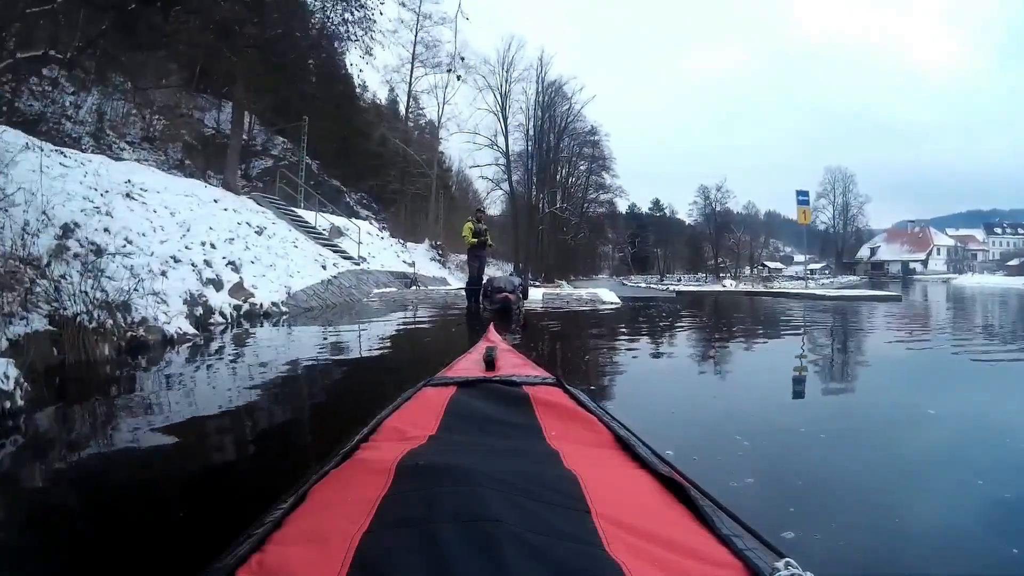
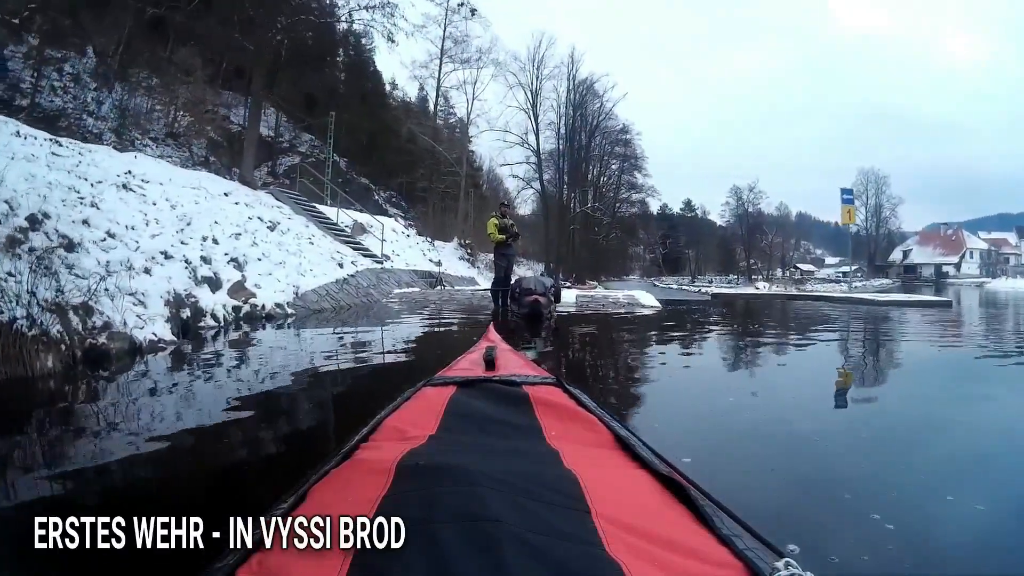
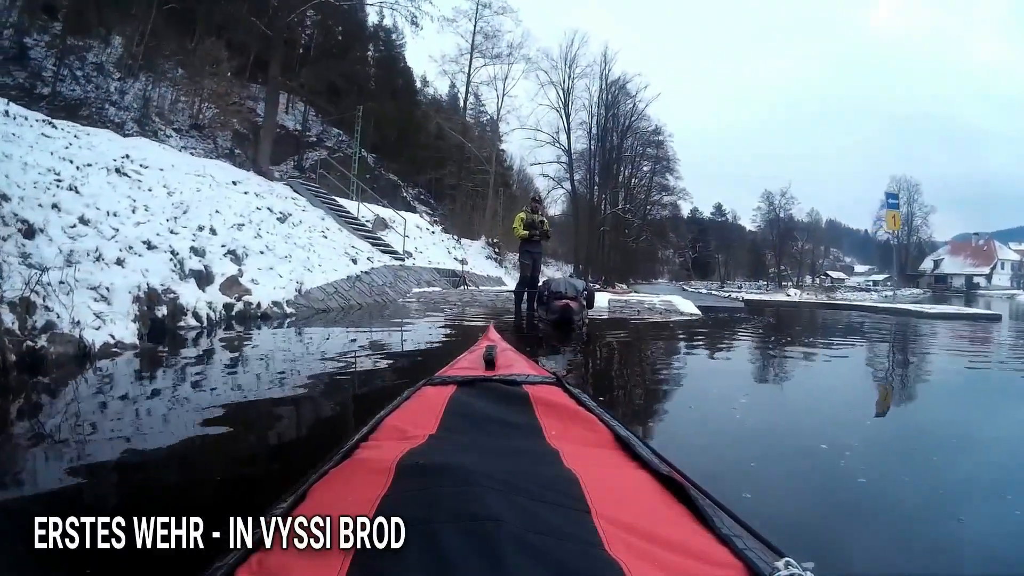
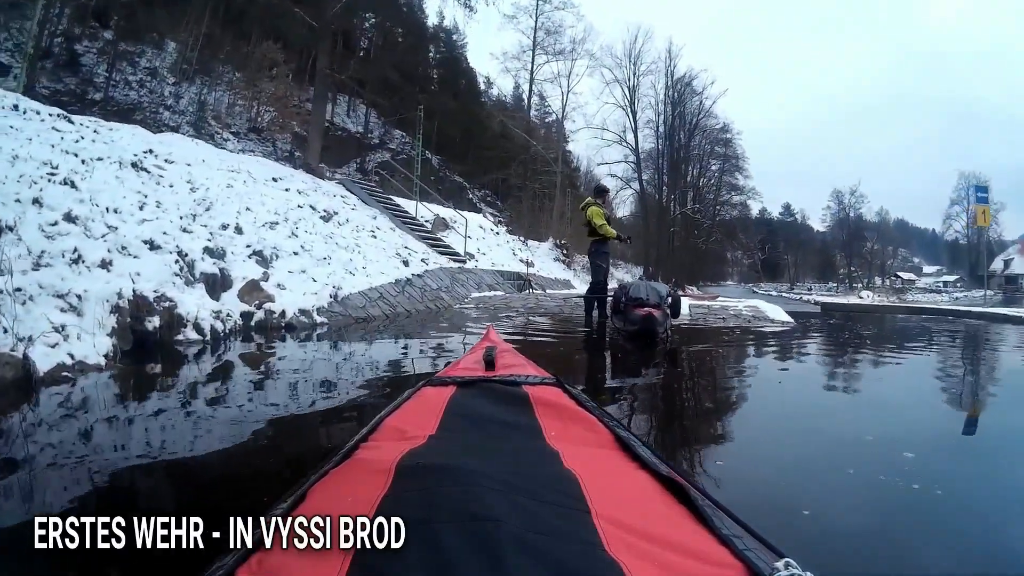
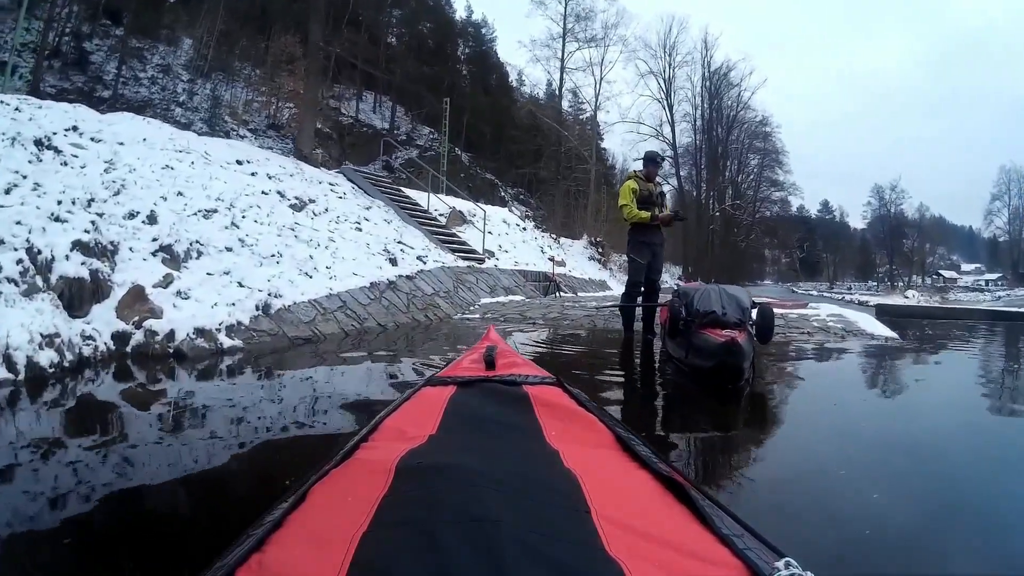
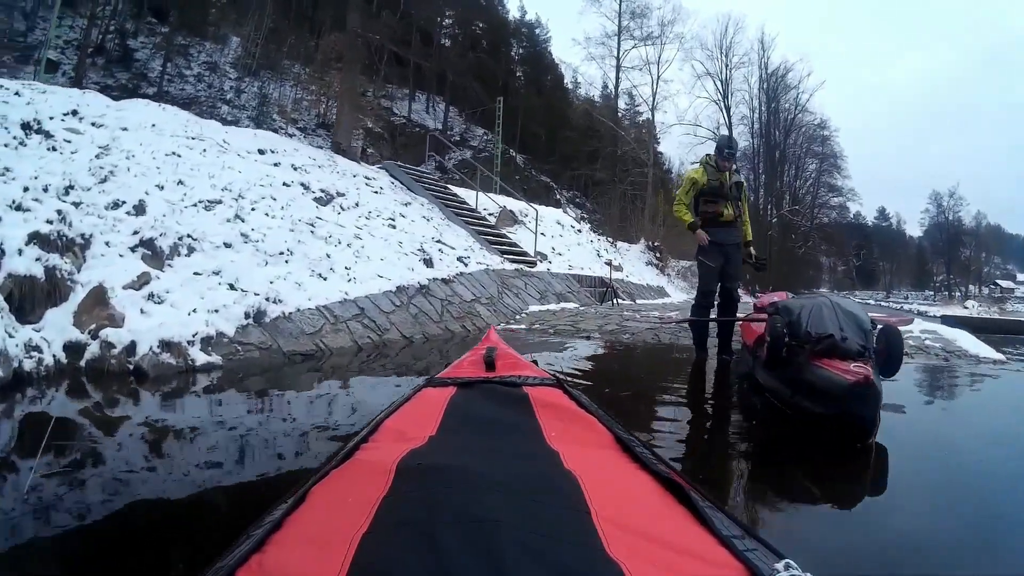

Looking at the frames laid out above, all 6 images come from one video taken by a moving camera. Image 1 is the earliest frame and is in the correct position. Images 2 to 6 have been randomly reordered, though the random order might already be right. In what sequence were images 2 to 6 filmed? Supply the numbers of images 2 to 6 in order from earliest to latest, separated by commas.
2, 3, 4, 5, 6
